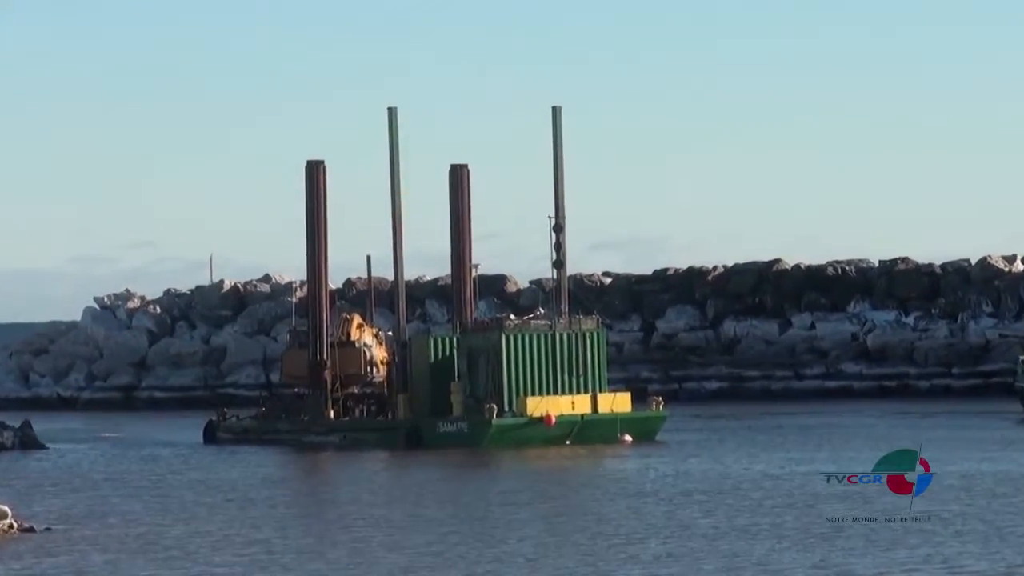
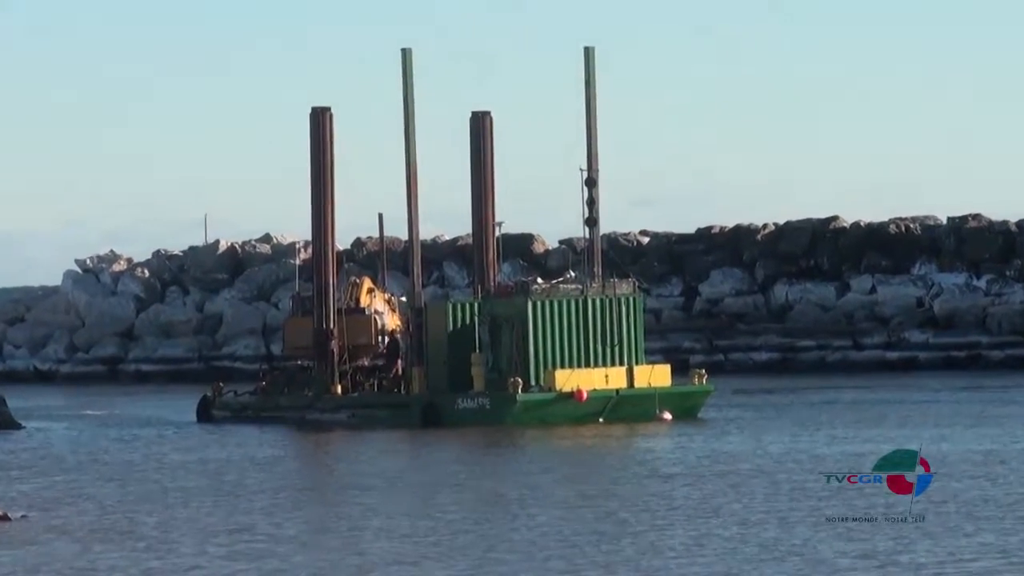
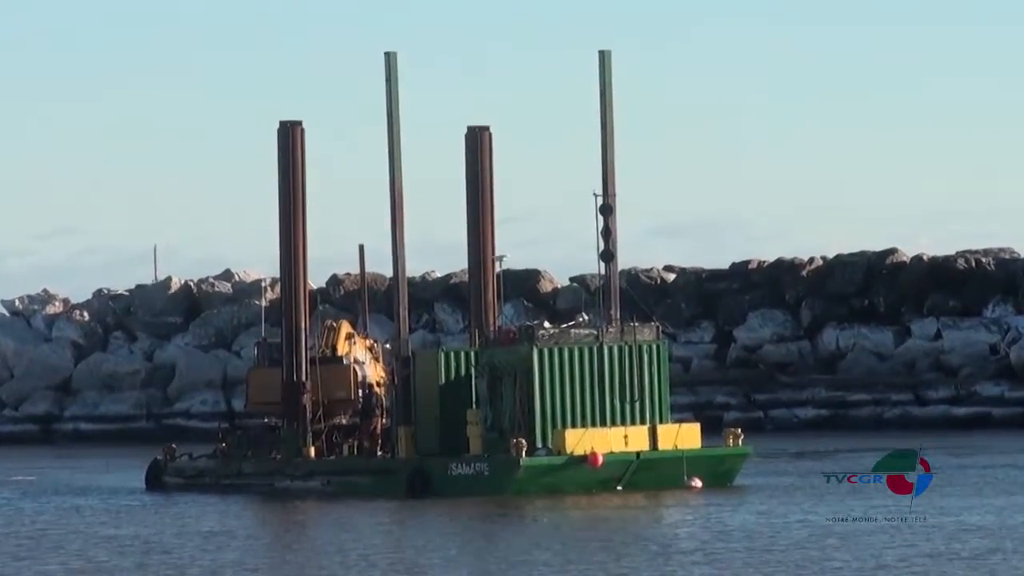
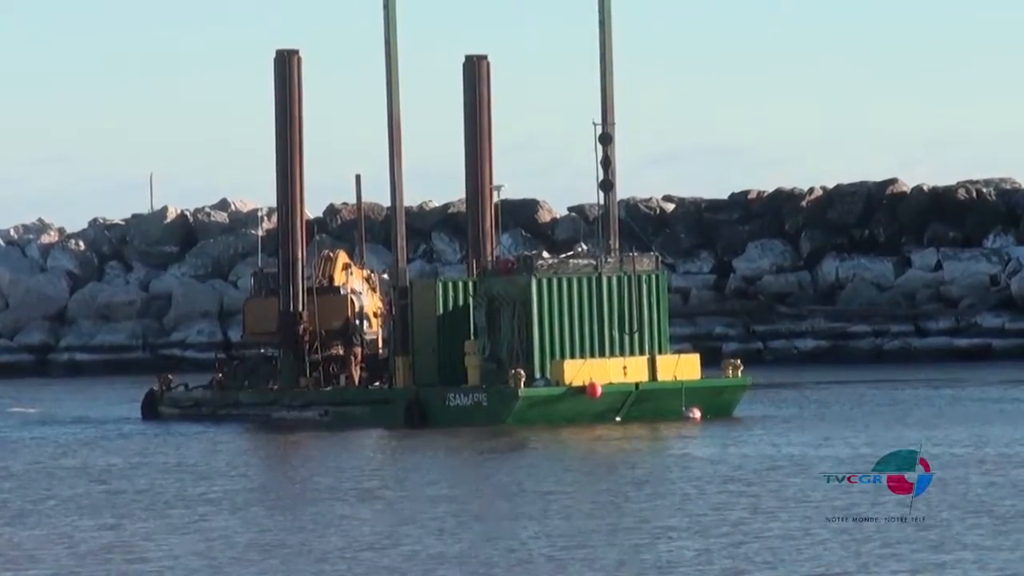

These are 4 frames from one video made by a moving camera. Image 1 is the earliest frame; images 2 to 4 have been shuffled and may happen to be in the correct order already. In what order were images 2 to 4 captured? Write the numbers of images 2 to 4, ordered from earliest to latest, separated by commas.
2, 3, 4
